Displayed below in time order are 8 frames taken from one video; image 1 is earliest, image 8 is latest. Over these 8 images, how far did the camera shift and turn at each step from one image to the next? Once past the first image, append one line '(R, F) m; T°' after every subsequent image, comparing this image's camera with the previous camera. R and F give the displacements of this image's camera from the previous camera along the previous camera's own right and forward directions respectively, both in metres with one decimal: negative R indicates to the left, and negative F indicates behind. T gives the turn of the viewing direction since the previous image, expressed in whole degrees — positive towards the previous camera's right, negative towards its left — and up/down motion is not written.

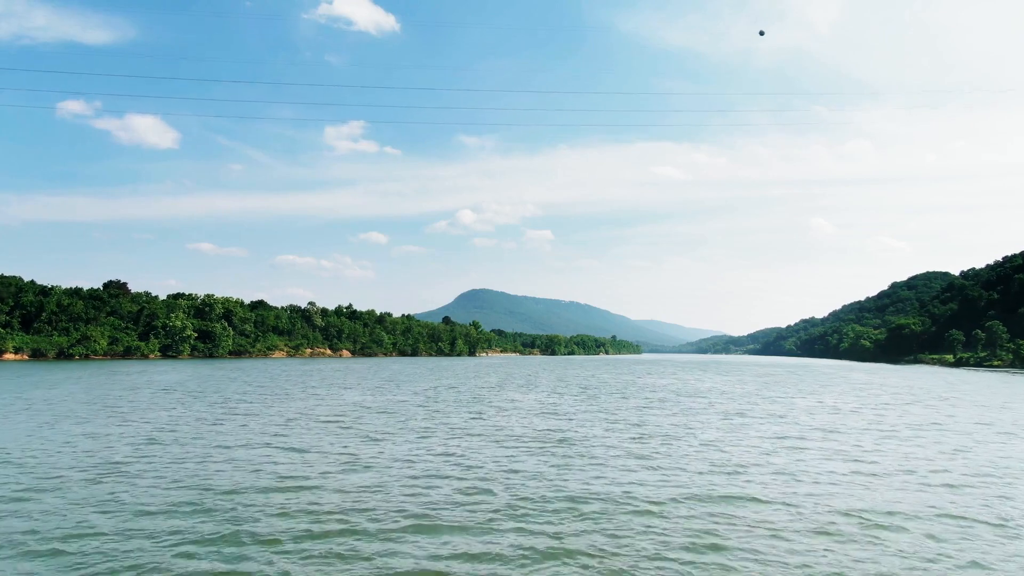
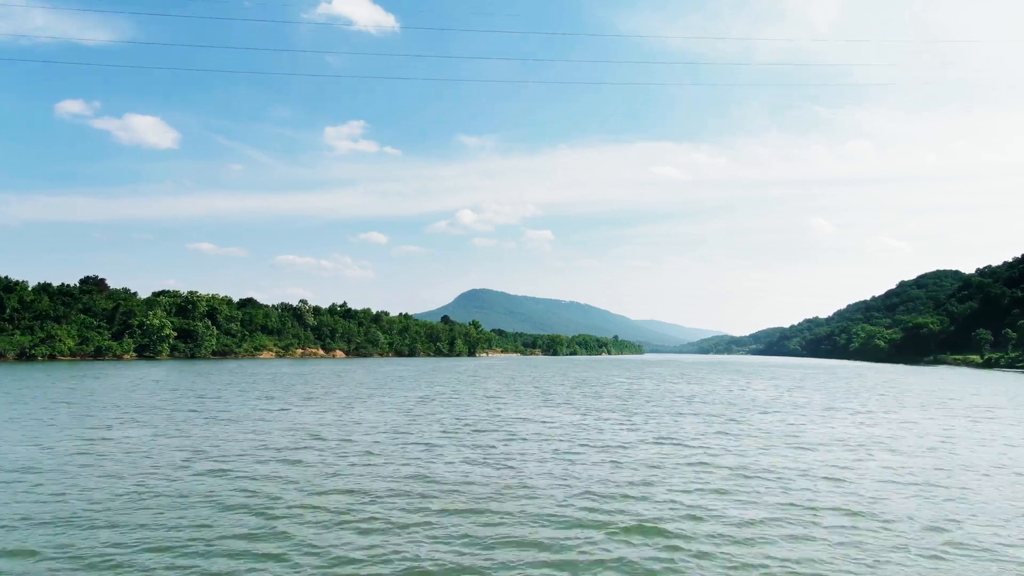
(-0.5, +7.5) m; 0°
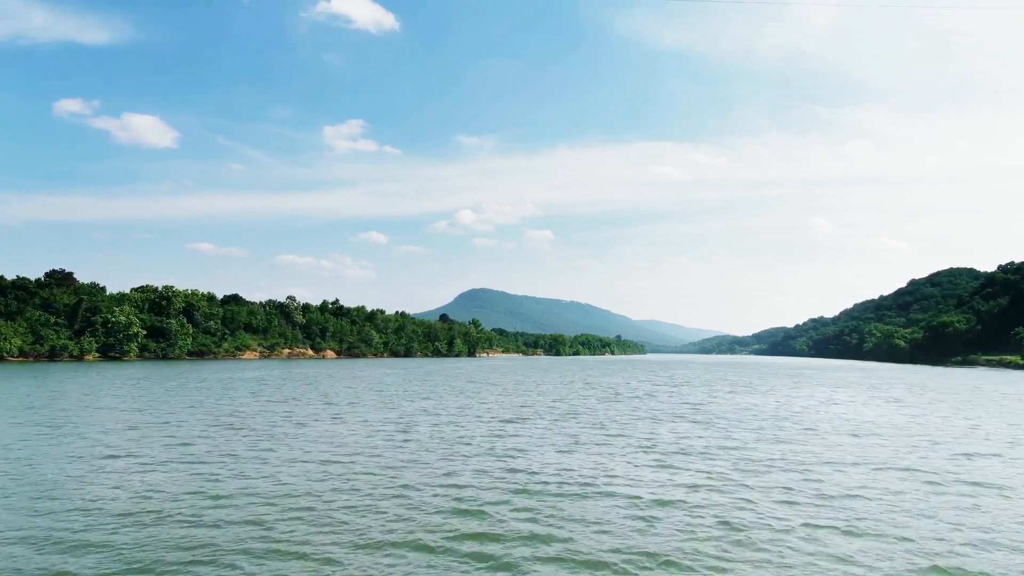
(-0.7, +9.6) m; 0°
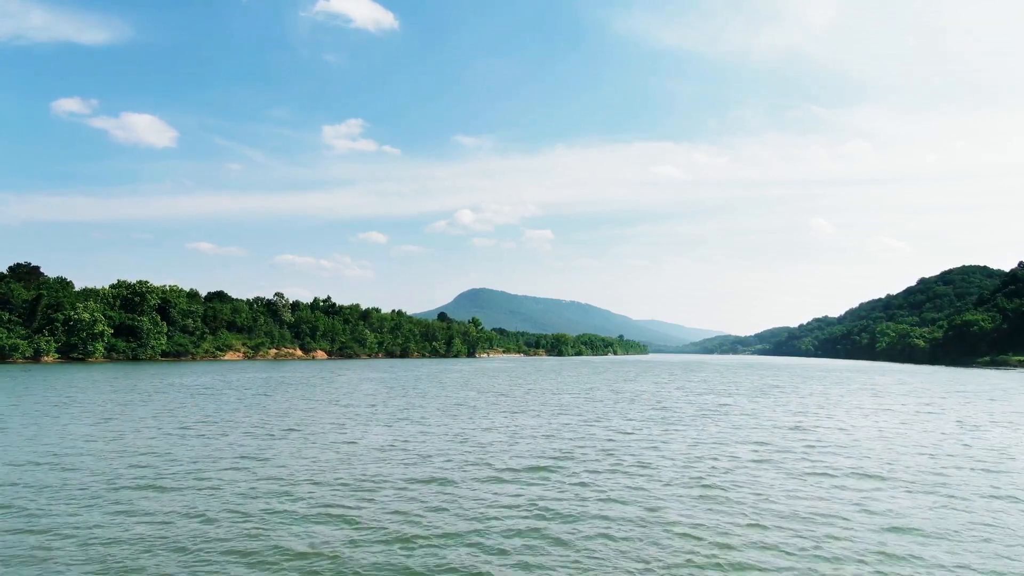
(-0.6, +8.4) m; 0°
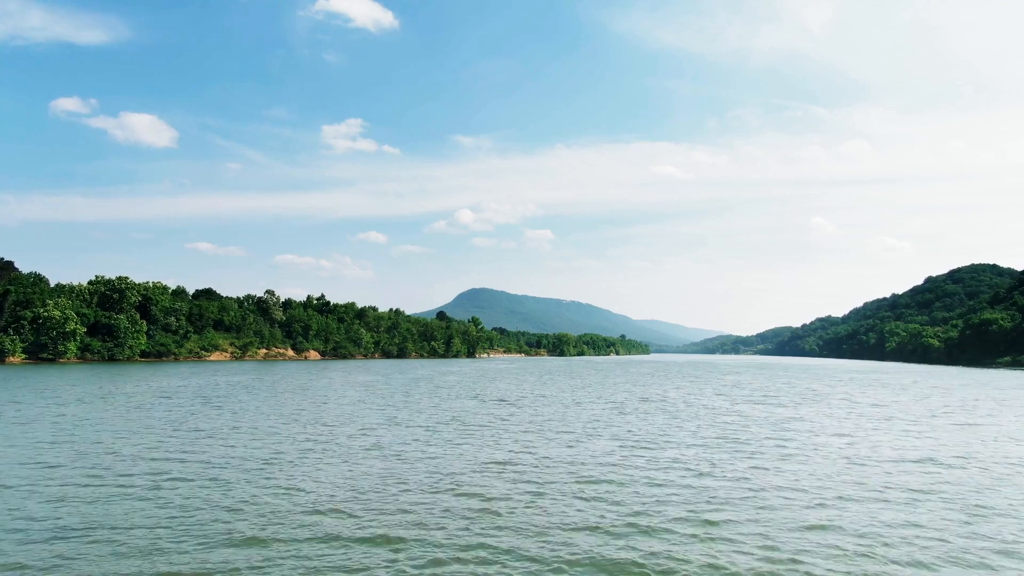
(-0.4, +5.9) m; 0°
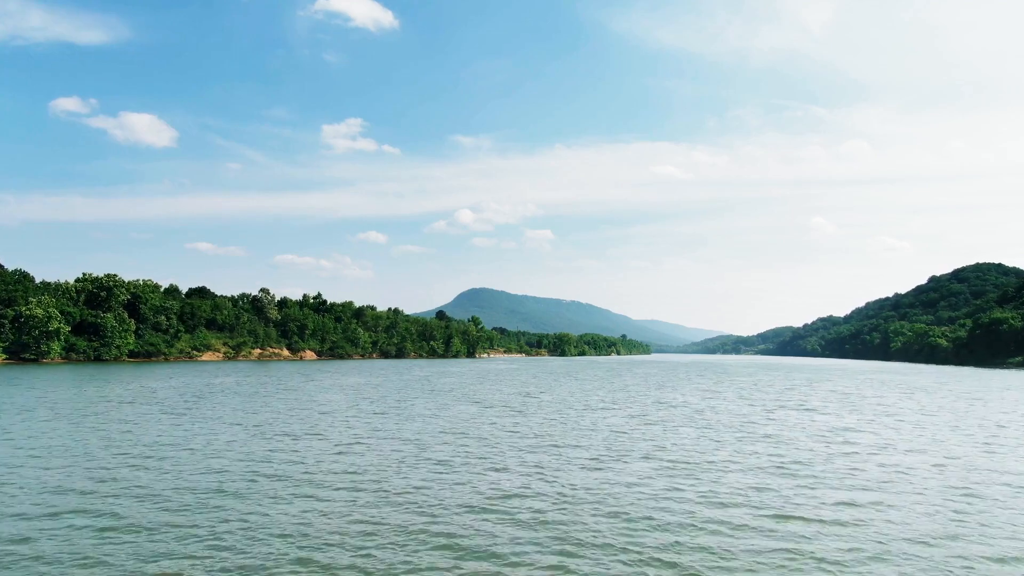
(-0.2, +3.0) m; 0°
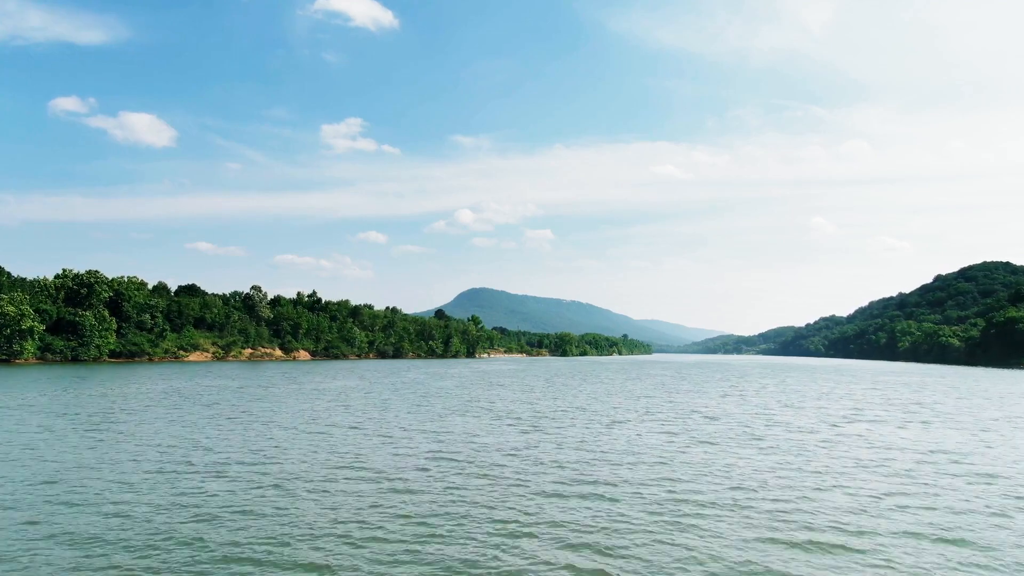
(-0.3, +4.4) m; 0°
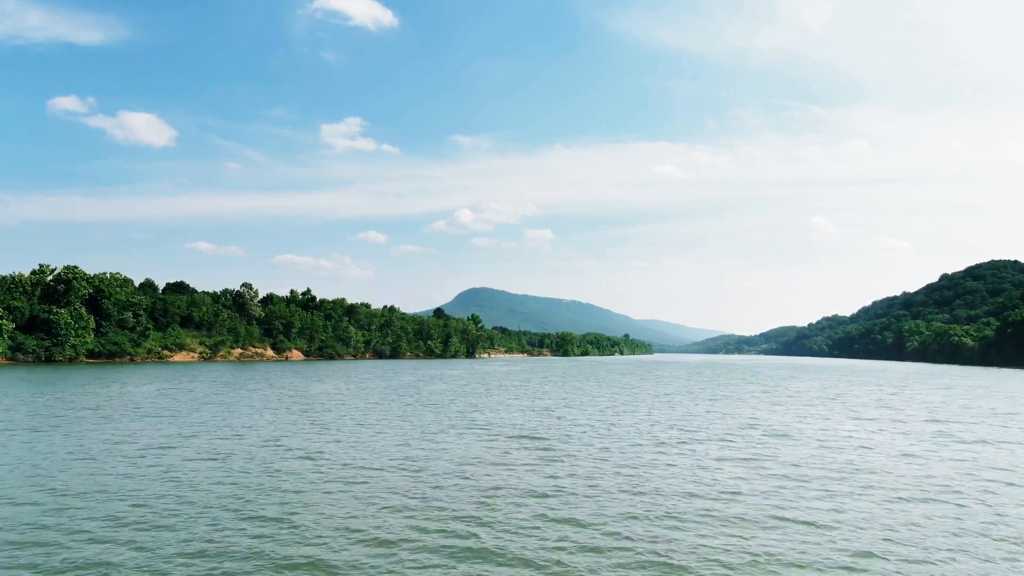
(-0.3, +4.6) m; 0°
